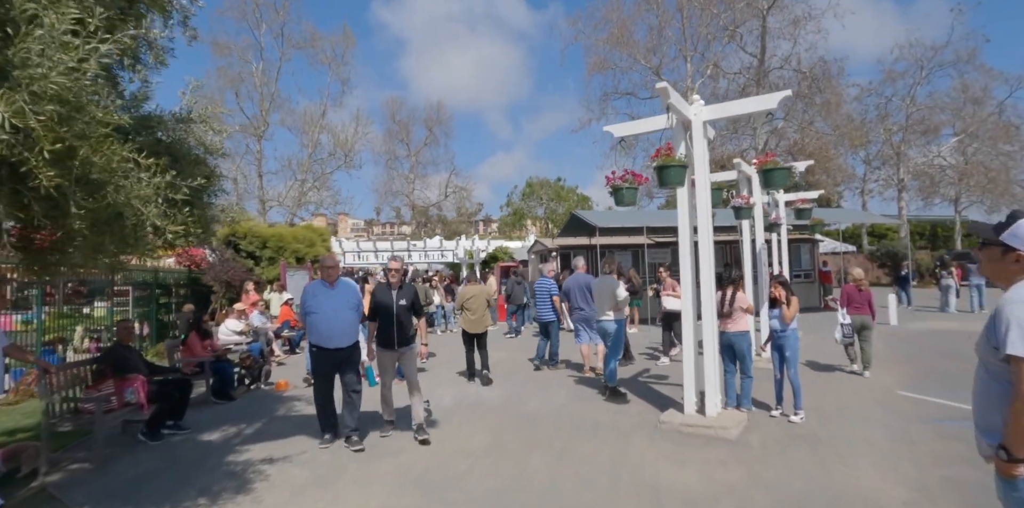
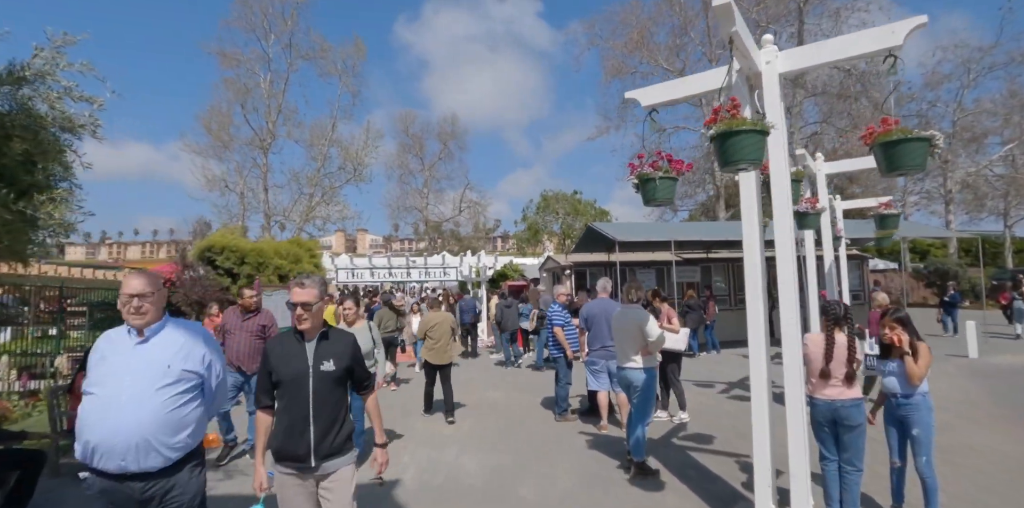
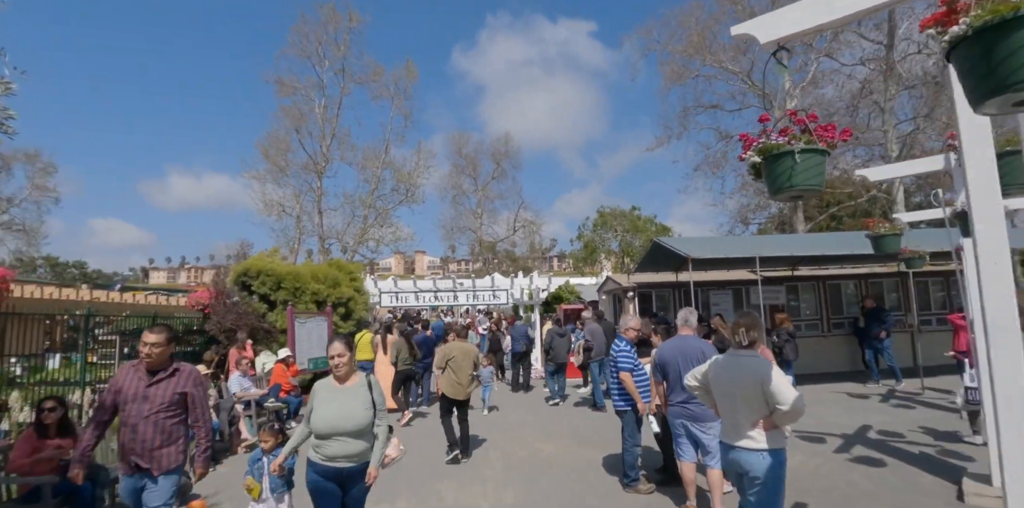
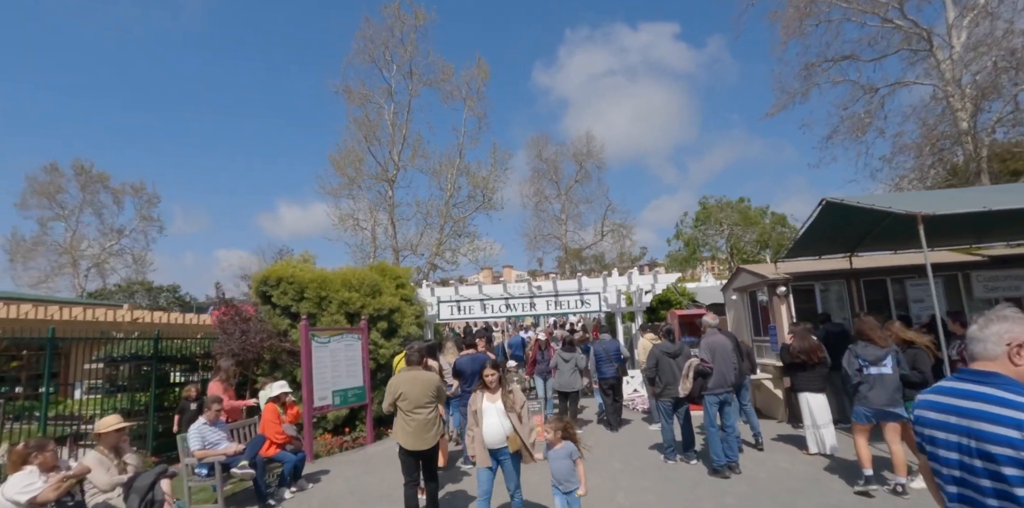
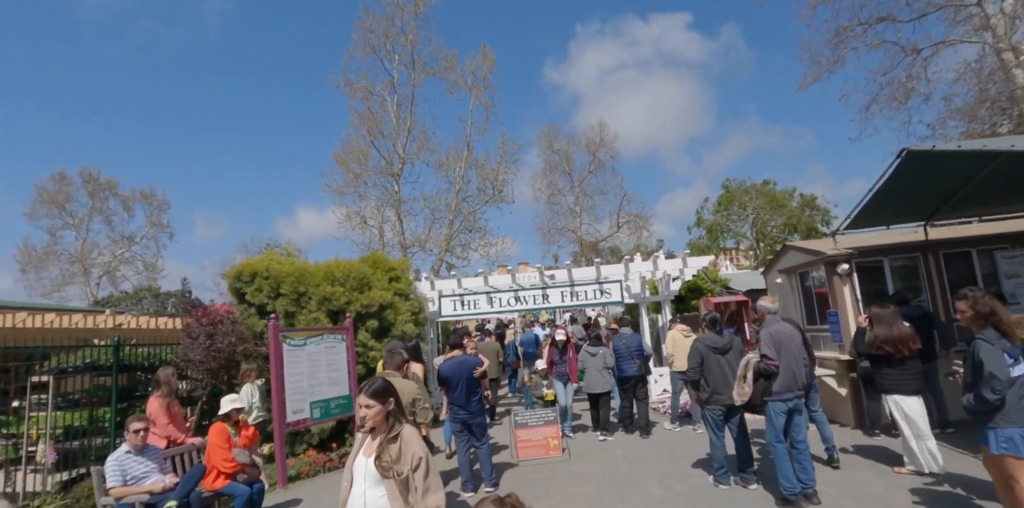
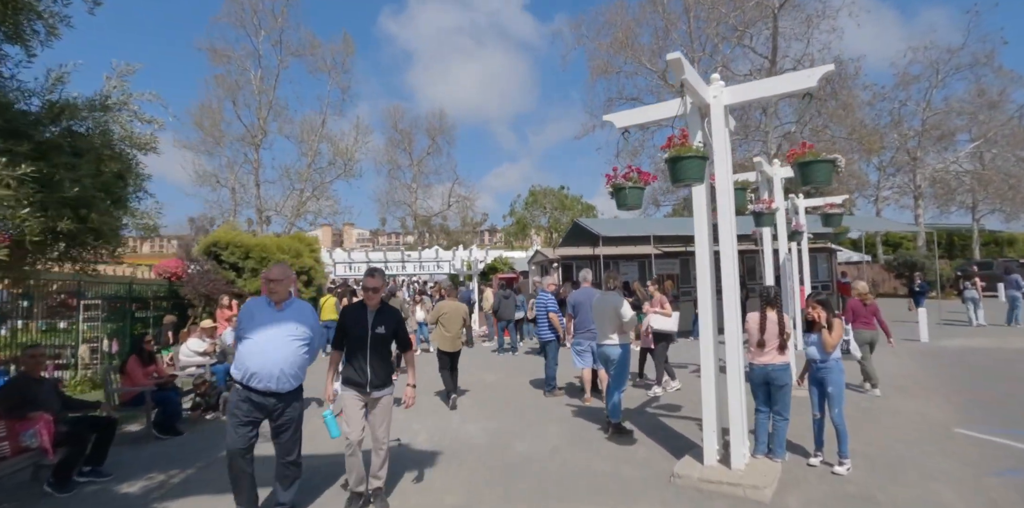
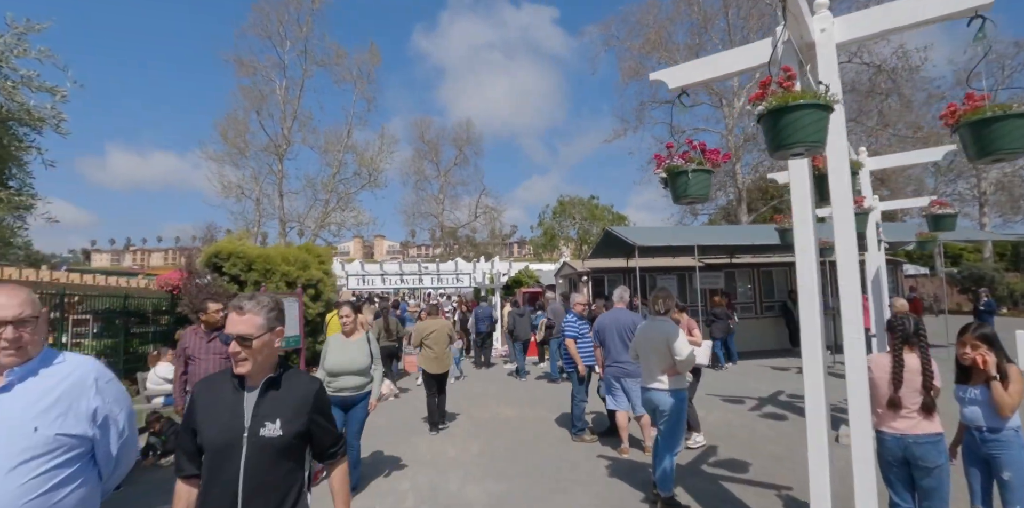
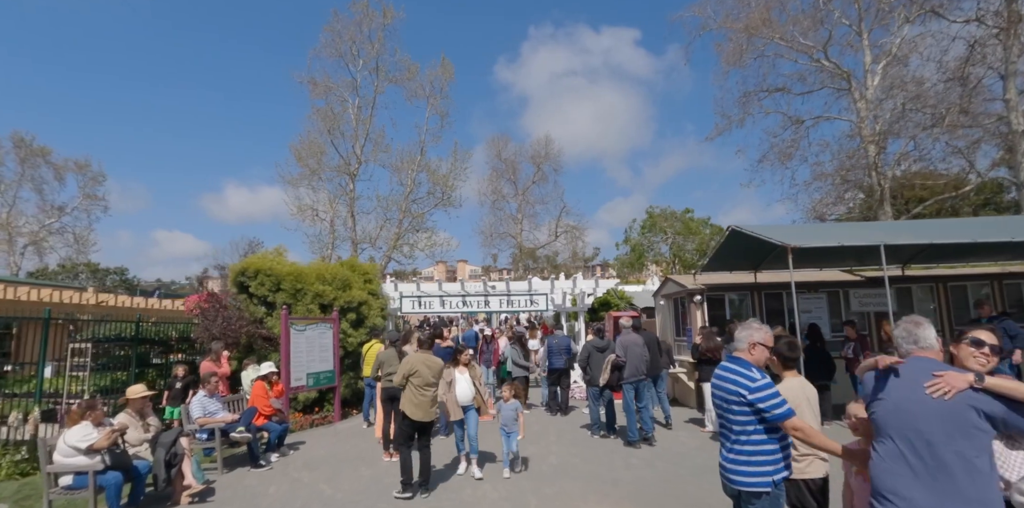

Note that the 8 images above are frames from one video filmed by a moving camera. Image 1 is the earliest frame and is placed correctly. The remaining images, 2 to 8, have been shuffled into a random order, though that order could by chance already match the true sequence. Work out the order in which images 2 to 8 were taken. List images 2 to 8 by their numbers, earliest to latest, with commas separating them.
6, 2, 7, 3, 8, 4, 5
